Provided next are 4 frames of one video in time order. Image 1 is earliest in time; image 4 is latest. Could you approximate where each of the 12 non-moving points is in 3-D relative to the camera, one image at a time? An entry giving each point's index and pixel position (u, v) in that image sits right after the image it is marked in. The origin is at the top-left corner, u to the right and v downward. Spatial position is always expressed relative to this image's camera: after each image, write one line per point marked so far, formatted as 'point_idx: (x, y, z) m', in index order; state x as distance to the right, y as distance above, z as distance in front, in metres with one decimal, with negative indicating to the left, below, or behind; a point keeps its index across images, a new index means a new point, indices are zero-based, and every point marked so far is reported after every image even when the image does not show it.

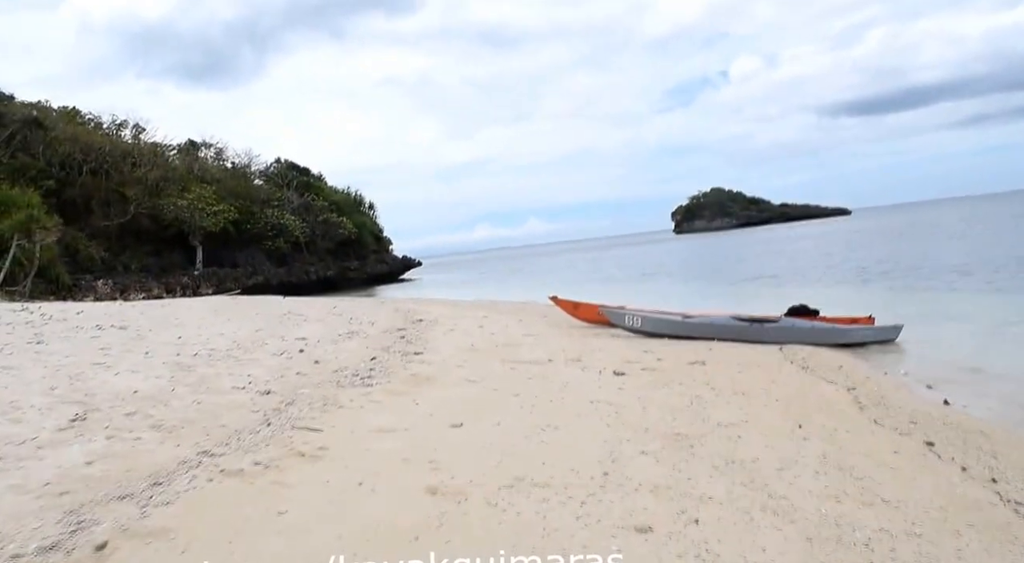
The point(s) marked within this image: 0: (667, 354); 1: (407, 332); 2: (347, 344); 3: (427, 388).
0: (+2.1, -1.0, +10.1) m
1: (-1.6, -0.8, +11.6) m
2: (-2.2, -0.9, +10.0) m
3: (-0.9, -1.1, +7.6) m
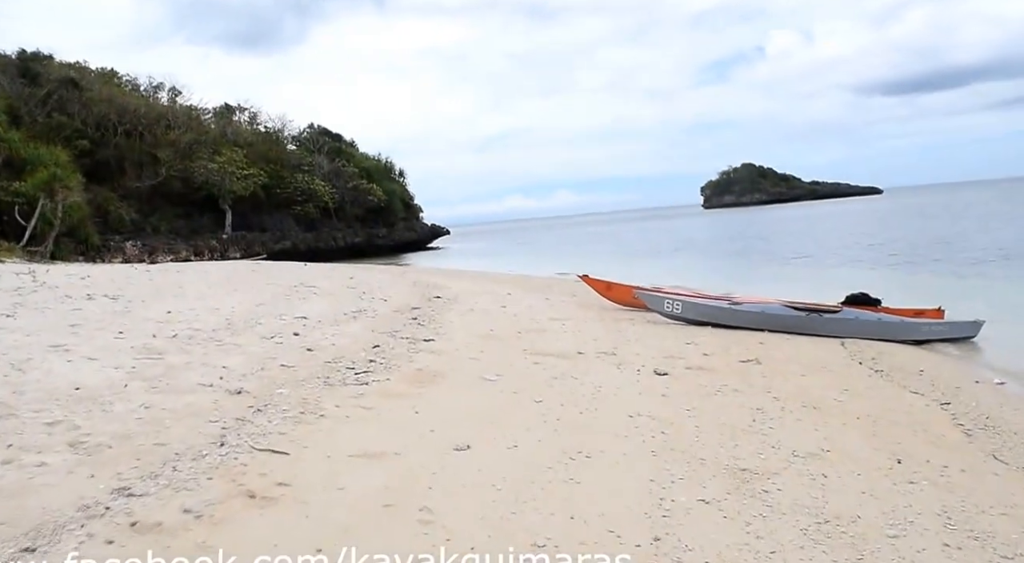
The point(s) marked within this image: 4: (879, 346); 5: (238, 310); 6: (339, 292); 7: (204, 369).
0: (+2.4, -0.8, +8.7) m
1: (-1.2, -0.4, +10.3) m
2: (-1.9, -0.6, +8.7) m
3: (-0.7, -0.9, +6.3) m
4: (+4.7, -0.8, +9.4) m
5: (-3.7, -0.4, +10.0) m
6: (-3.0, -0.2, +12.9) m
7: (-2.6, -0.8, +6.4) m
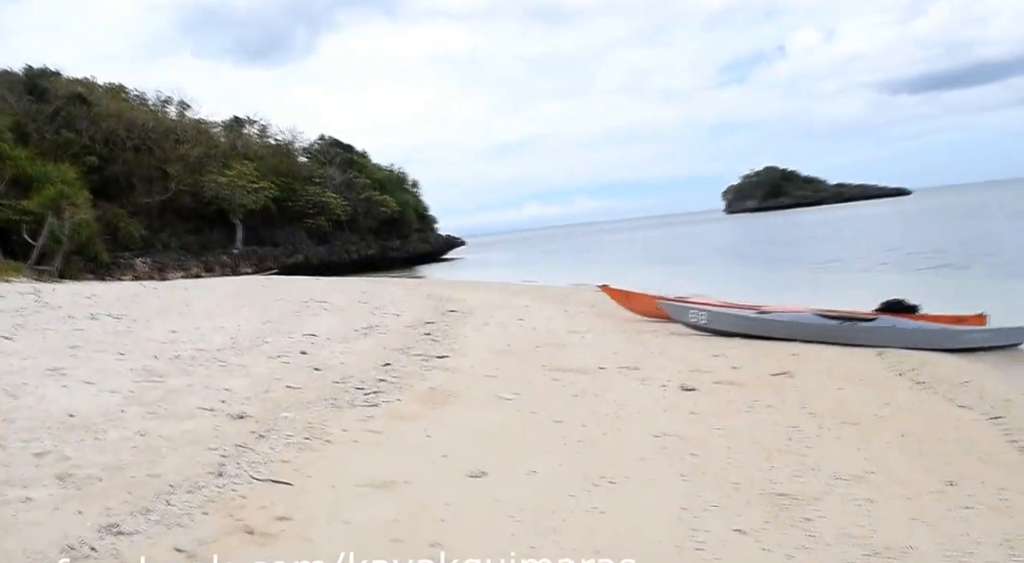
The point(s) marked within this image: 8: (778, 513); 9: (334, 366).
0: (+2.6, -0.9, +8.3) m
1: (-1.0, -0.6, +10.0) m
2: (-1.7, -0.7, +8.4) m
3: (-0.5, -1.0, +6.0) m
4: (+4.9, -0.9, +9.0) m
5: (-3.5, -0.6, +9.7) m
6: (-2.7, -0.4, +12.7) m
7: (-2.5, -0.9, +6.1) m
8: (+1.6, -1.3, +4.3) m
9: (-1.8, -0.8, +7.3) m
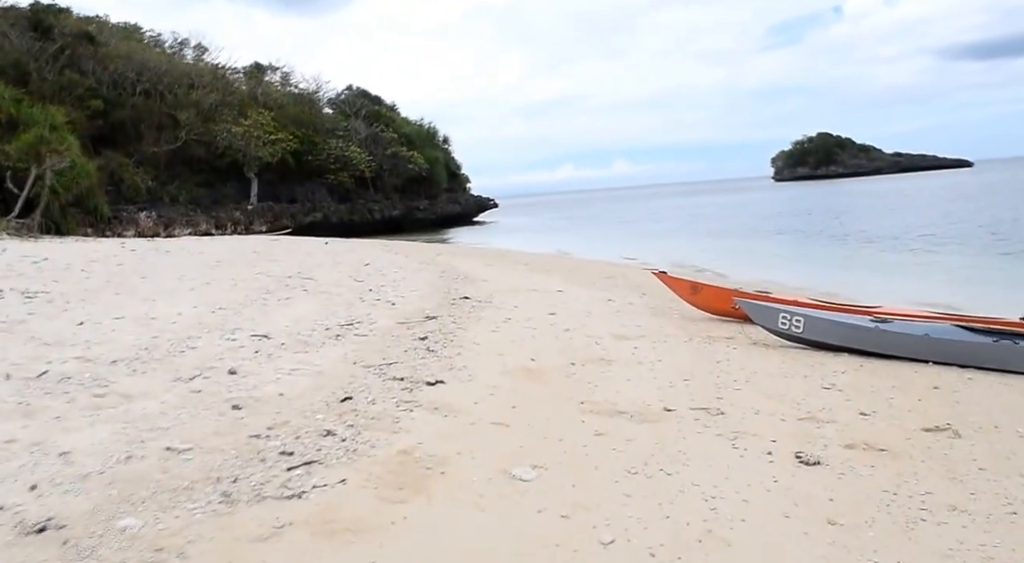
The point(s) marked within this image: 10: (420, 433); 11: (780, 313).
0: (+2.8, -0.9, +5.7) m
1: (-0.8, -0.4, +7.5) m
2: (-1.5, -0.6, +6.0) m
3: (-0.4, -1.1, +3.5) m
4: (+5.1, -1.0, +6.3) m
5: (-3.2, -0.4, +7.3) m
6: (-2.4, -0.1, +10.2) m
7: (-2.4, -0.9, +3.6) m
8: (+1.6, -1.5, +1.8) m
9: (-1.6, -0.8, +4.9) m
10: (-0.6, -0.9, +4.5) m
11: (+2.8, -0.3, +7.7) m
